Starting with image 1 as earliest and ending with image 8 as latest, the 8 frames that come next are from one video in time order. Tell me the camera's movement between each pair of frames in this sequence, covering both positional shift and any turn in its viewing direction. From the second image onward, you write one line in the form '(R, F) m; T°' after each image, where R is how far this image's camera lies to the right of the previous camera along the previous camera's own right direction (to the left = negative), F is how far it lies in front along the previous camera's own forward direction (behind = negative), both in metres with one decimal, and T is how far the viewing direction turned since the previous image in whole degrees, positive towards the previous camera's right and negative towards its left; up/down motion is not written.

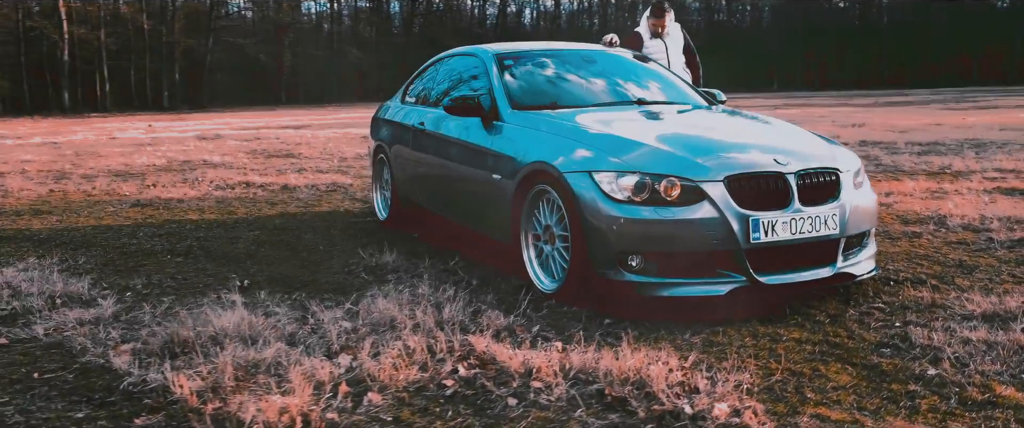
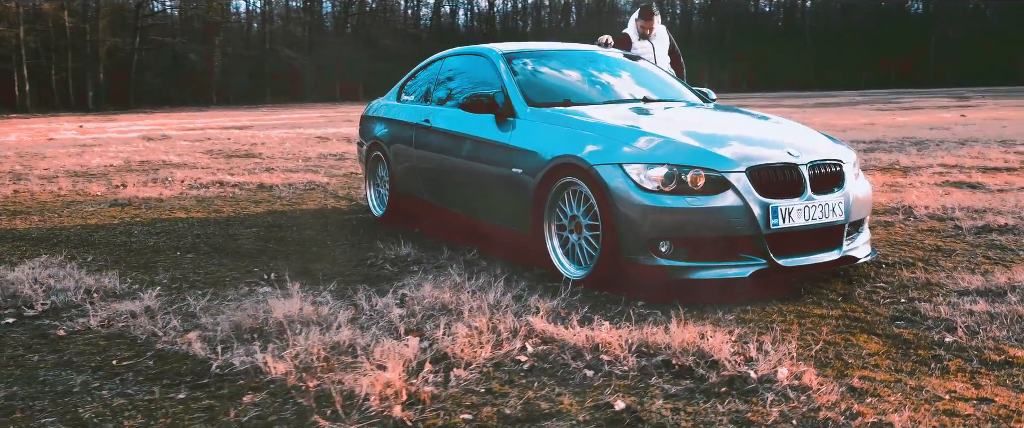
(-0.5, -0.2) m; +5°
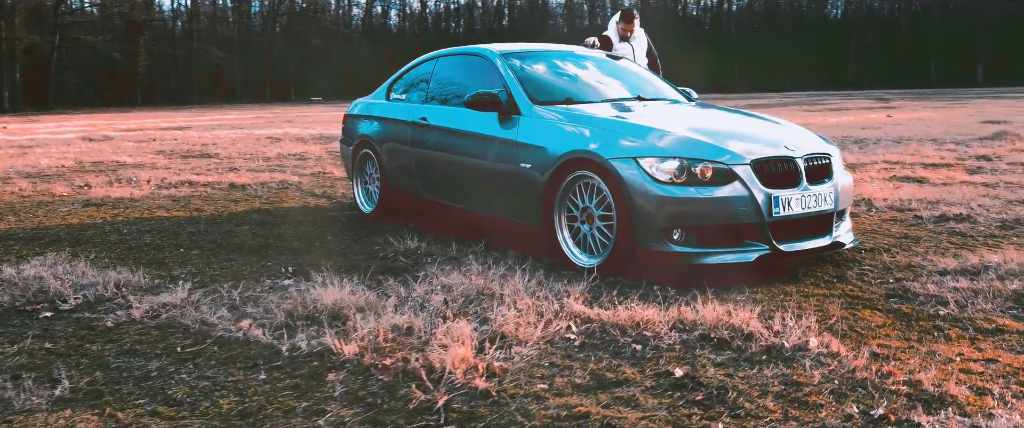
(-0.5, -0.2) m; +5°
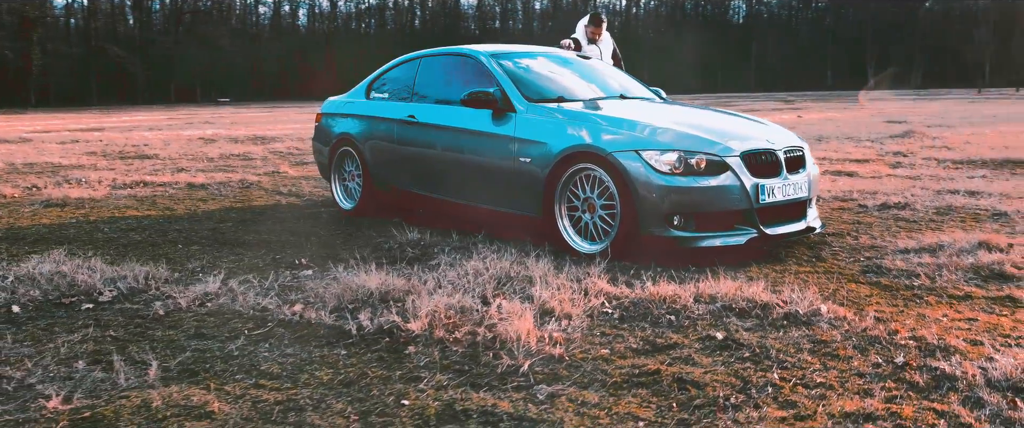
(-0.6, -0.3) m; +6°
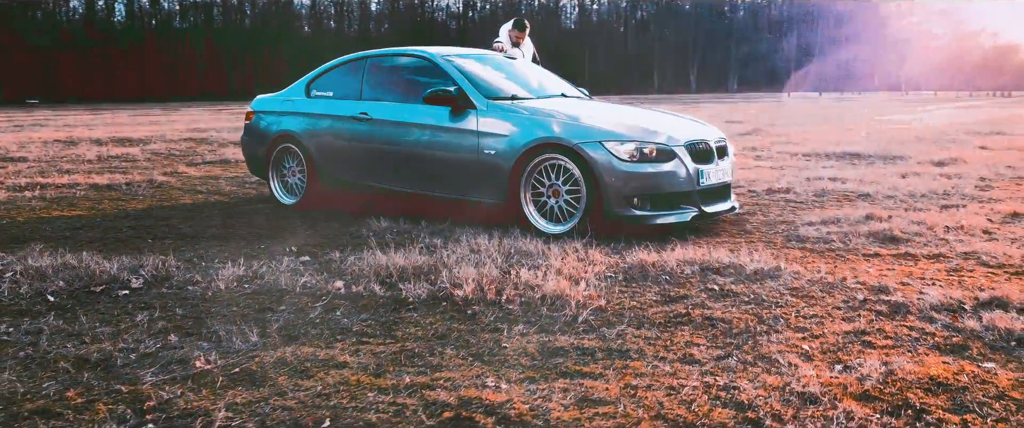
(-0.9, -0.5) m; +11°
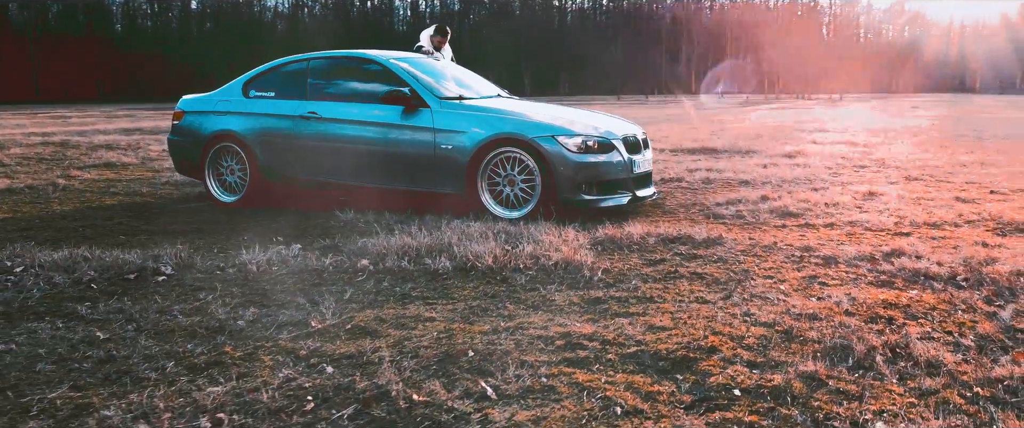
(-1.0, -0.6) m; +12°
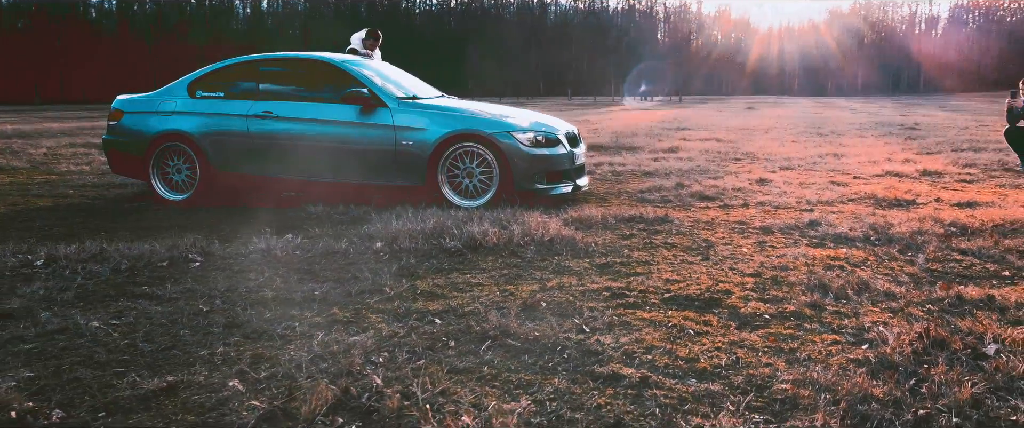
(-0.9, -0.6) m; +10°
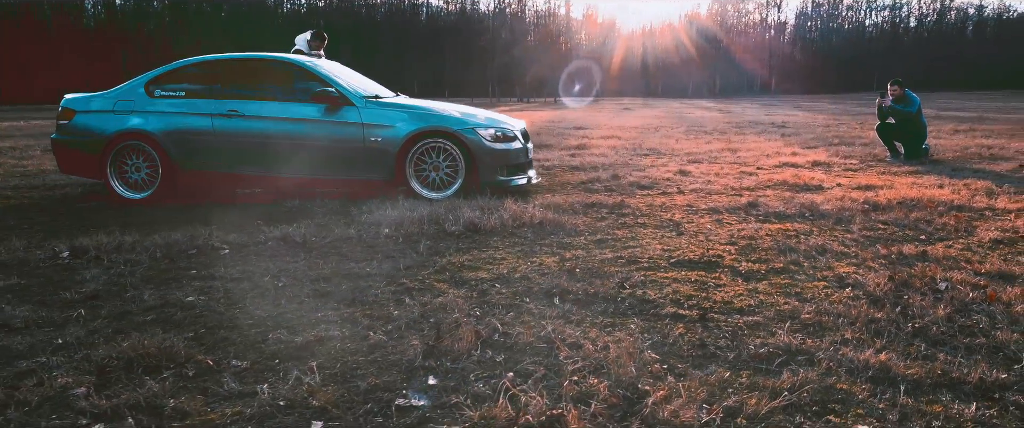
(-0.8, -0.5) m; +9°
